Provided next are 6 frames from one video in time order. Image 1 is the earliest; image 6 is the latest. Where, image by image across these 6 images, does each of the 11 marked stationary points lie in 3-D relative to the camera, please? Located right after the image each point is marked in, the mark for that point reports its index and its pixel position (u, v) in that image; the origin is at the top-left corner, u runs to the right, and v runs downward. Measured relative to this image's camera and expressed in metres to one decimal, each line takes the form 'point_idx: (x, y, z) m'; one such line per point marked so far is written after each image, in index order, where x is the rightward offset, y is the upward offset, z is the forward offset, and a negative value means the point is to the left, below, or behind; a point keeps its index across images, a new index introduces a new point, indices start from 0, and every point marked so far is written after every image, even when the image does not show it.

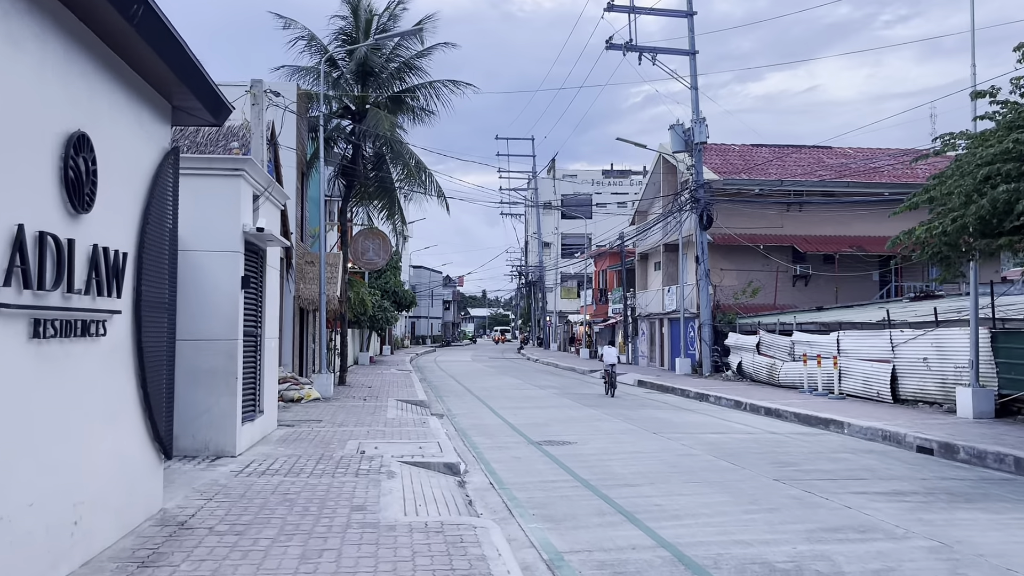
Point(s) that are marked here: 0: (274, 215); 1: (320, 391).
0: (-3.5, +1.1, +12.9) m
1: (-4.3, -2.3, +19.7) m
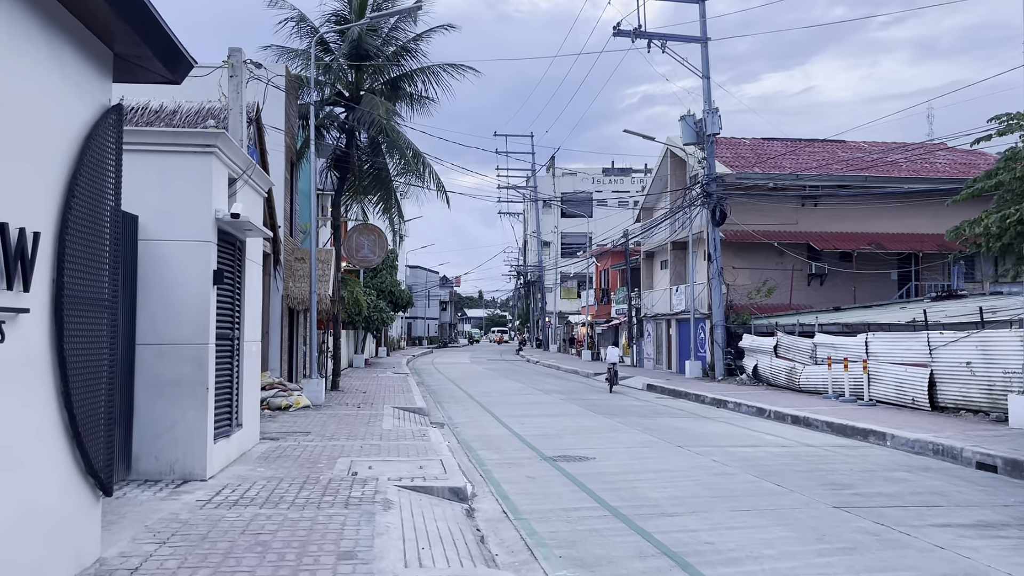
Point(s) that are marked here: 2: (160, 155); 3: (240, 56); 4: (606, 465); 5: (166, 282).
0: (-3.4, +1.1, +11.4) m
1: (-4.2, -2.3, +18.2) m
2: (-3.7, +1.4, +9.0) m
3: (-3.5, +3.0, +11.3) m
4: (+1.3, -2.4, +11.6) m
5: (-3.6, +0.1, +9.0) m
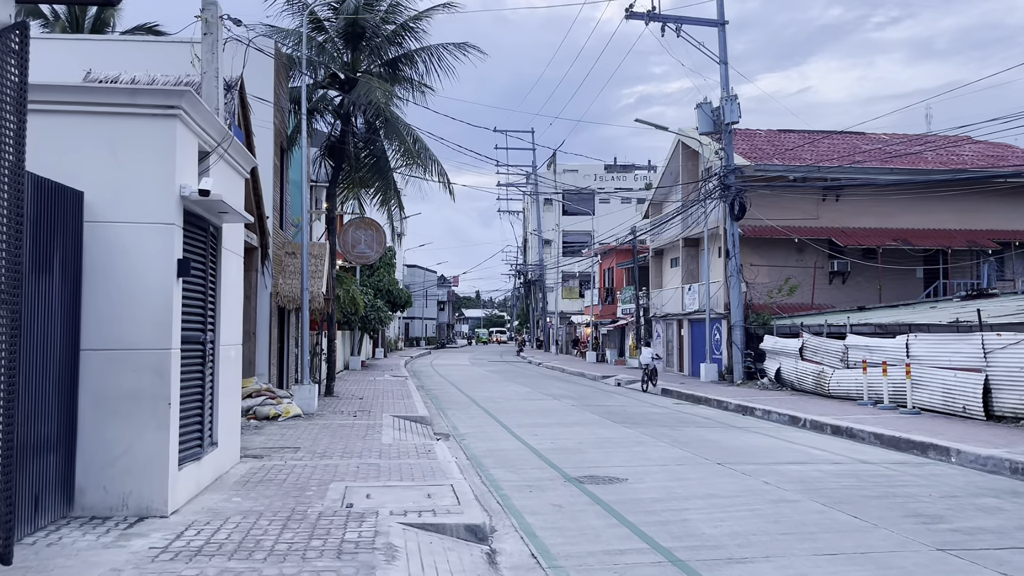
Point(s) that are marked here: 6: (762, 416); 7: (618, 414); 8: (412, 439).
0: (-3.1, +1.2, +9.8) m
1: (-4.0, -2.2, +16.6) m
2: (-3.4, +1.4, +7.4) m
3: (-3.3, +3.1, +9.7) m
4: (+1.5, -2.3, +10.0) m
5: (-3.3, +0.1, +7.3) m
6: (+5.4, -2.8, +18.9) m
7: (+2.3, -2.8, +19.0) m
8: (-1.6, -2.3, +13.4) m
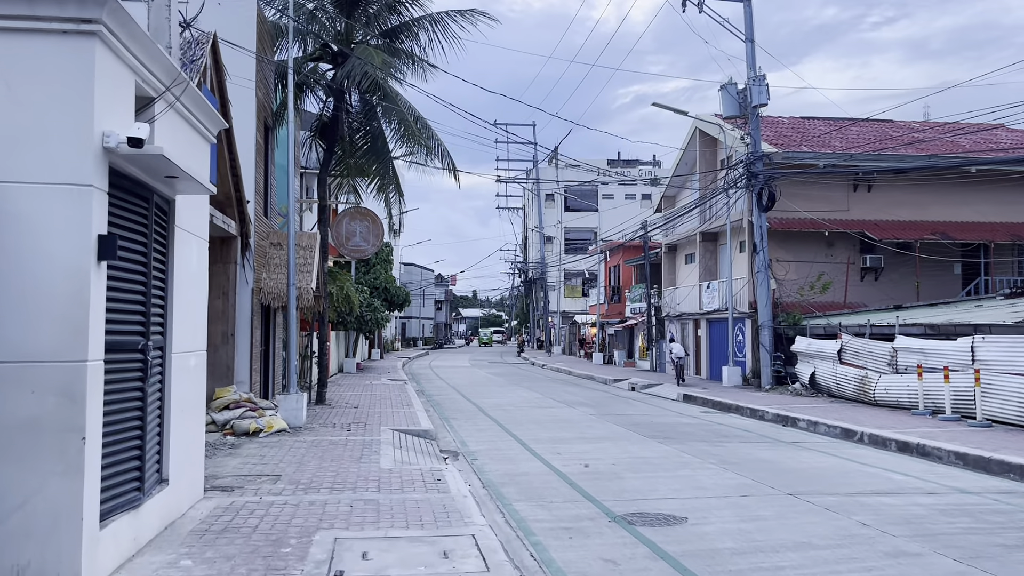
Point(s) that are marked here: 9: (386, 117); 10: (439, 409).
0: (-2.8, +1.3, +7.6) m
1: (-3.7, -2.2, +14.4) m
2: (-3.1, +1.5, +5.2) m
3: (-3.0, +3.2, +7.6) m
4: (+1.8, -2.2, +7.9) m
5: (-3.0, +0.2, +5.2) m
6: (+5.7, -2.7, +16.8) m
7: (+2.6, -2.7, +16.9) m
8: (-1.3, -2.3, +11.3) m
9: (-2.7, +3.6, +18.4) m
10: (-1.7, -2.8, +19.8) m
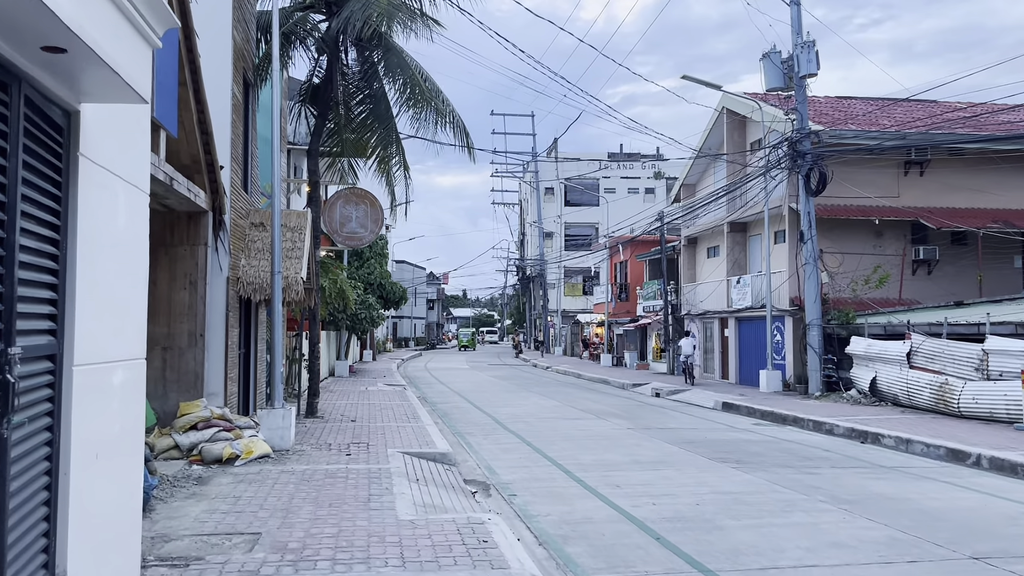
0: (-2.2, +1.4, +4.7) m
1: (-3.2, -2.0, +11.5) m
2: (-2.4, +1.7, +2.4) m
3: (-2.3, +3.3, +4.7) m
4: (+2.4, -2.1, +5.1) m
5: (-2.3, +0.4, +2.3) m
6: (+6.2, -2.6, +14.1) m
7: (+3.1, -2.5, +14.1) m
8: (-0.7, -2.1, +8.5) m
9: (-2.2, +3.8, +15.5) m
10: (-1.2, -2.6, +17.0) m
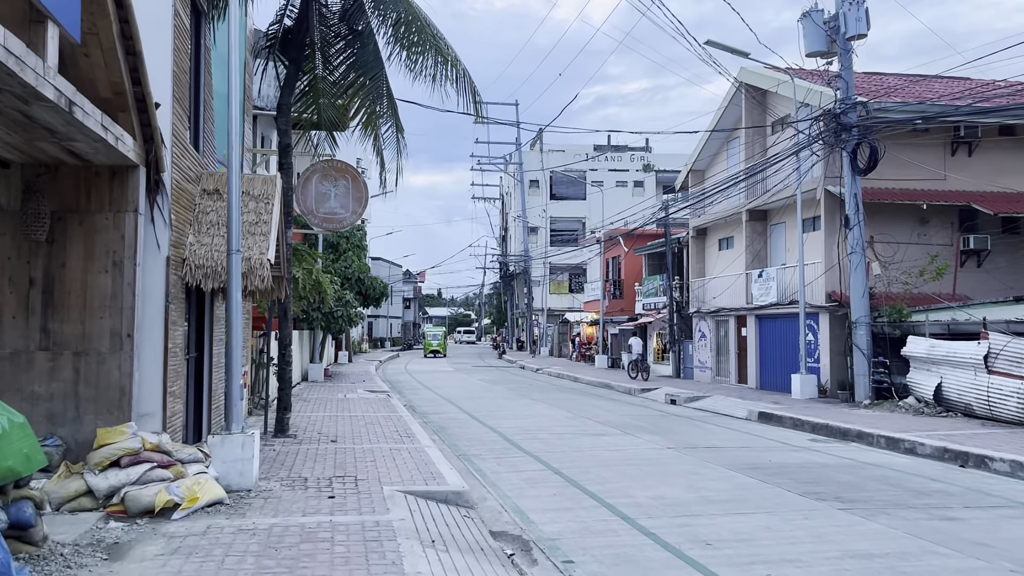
0: (-1.6, +1.6, +1.8) m
1: (-2.8, -1.8, +8.5) m
2: (-1.7, +1.8, -0.6) m
3: (-1.7, +3.5, +1.7) m
4: (+3.0, -1.9, +2.3) m
5: (-1.7, +0.5, -0.7) m
6: (+6.5, -2.4, +11.3) m
7: (+3.4, -2.4, +11.2) m
8: (-0.2, -1.9, +5.5) m
9: (-1.9, +3.9, +12.6) m
10: (-1.0, -2.5, +14.0) m
